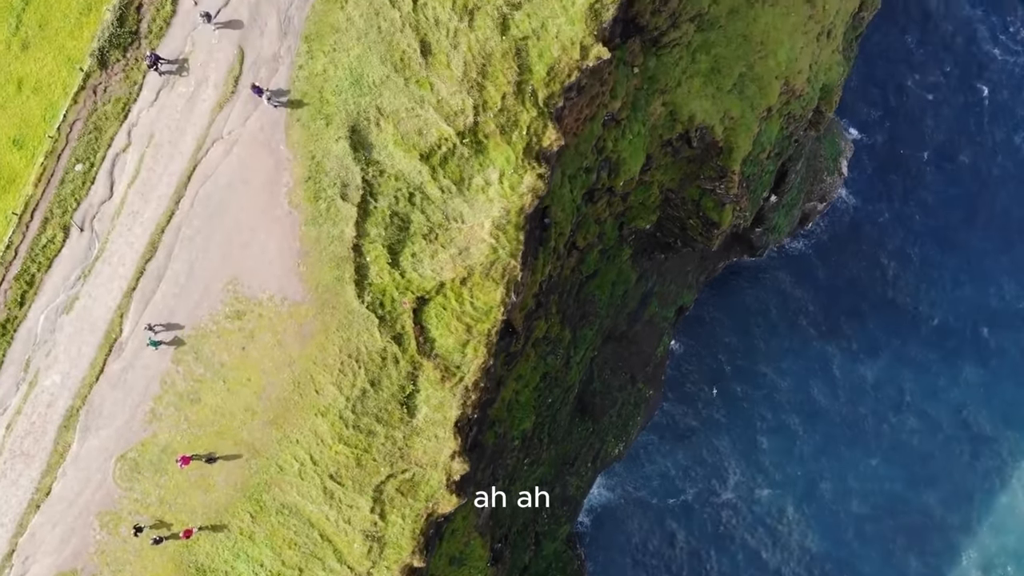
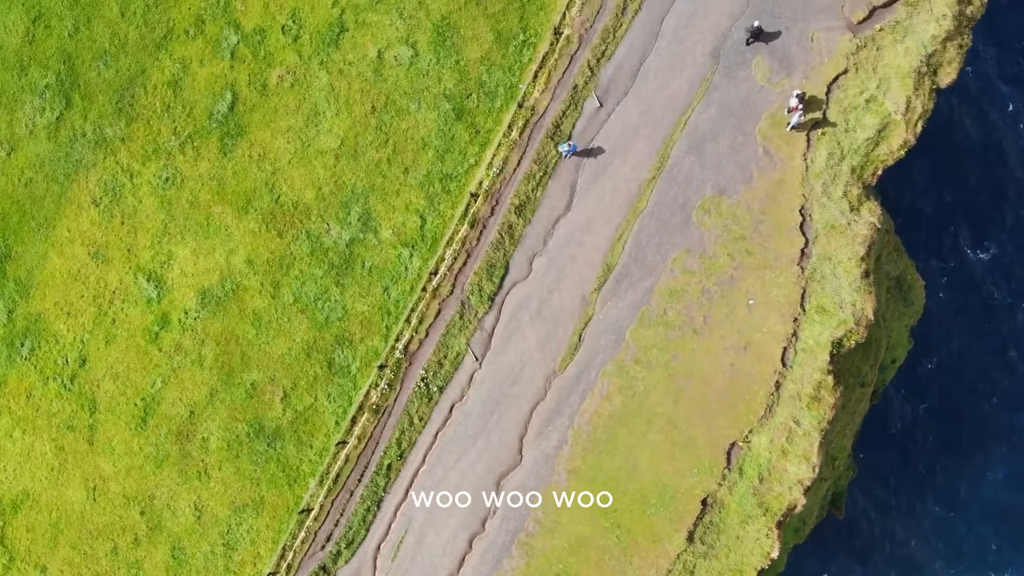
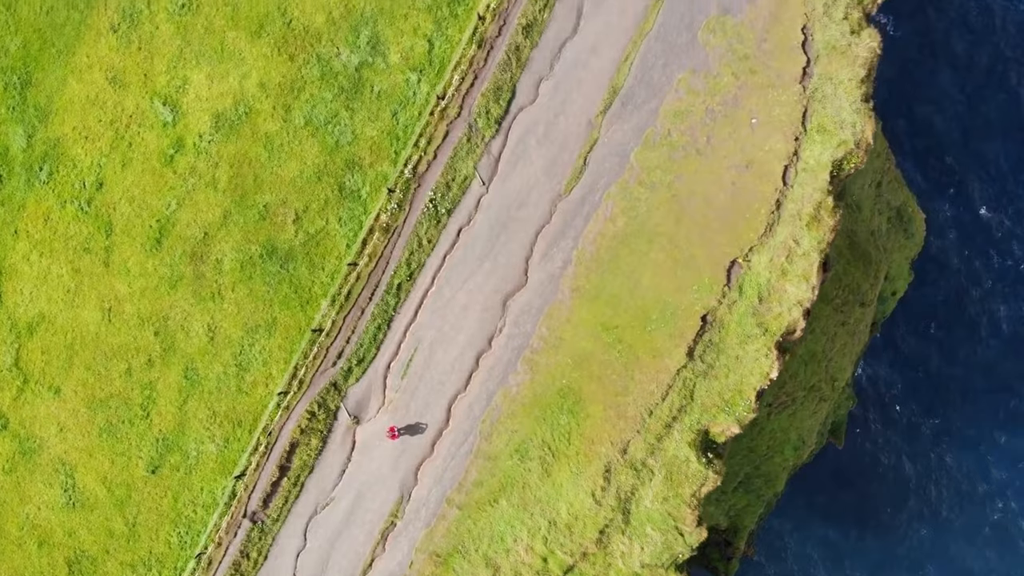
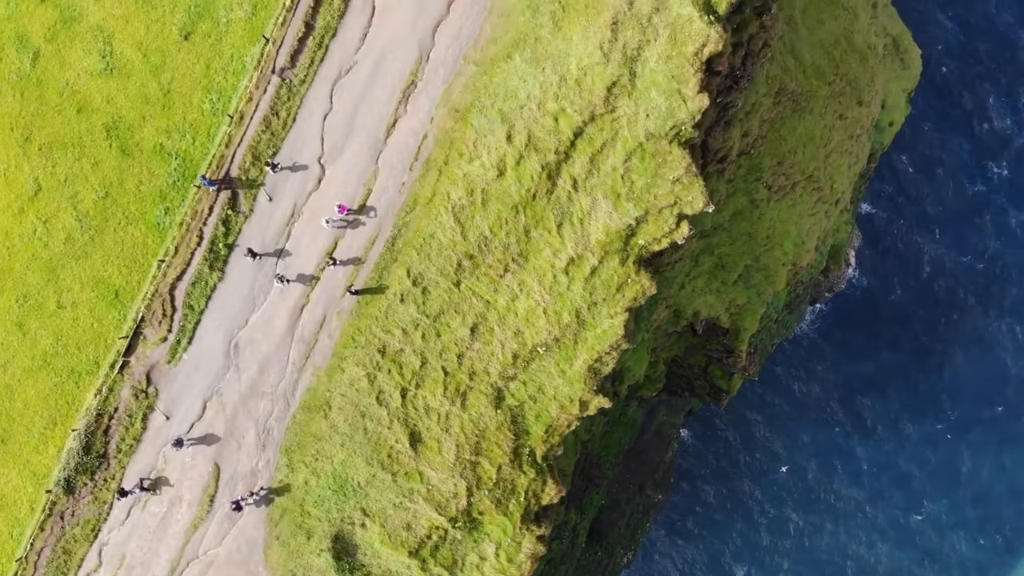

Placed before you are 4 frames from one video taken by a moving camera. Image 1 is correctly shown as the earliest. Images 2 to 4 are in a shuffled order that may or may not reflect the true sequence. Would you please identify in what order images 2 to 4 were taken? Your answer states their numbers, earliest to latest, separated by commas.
4, 3, 2
